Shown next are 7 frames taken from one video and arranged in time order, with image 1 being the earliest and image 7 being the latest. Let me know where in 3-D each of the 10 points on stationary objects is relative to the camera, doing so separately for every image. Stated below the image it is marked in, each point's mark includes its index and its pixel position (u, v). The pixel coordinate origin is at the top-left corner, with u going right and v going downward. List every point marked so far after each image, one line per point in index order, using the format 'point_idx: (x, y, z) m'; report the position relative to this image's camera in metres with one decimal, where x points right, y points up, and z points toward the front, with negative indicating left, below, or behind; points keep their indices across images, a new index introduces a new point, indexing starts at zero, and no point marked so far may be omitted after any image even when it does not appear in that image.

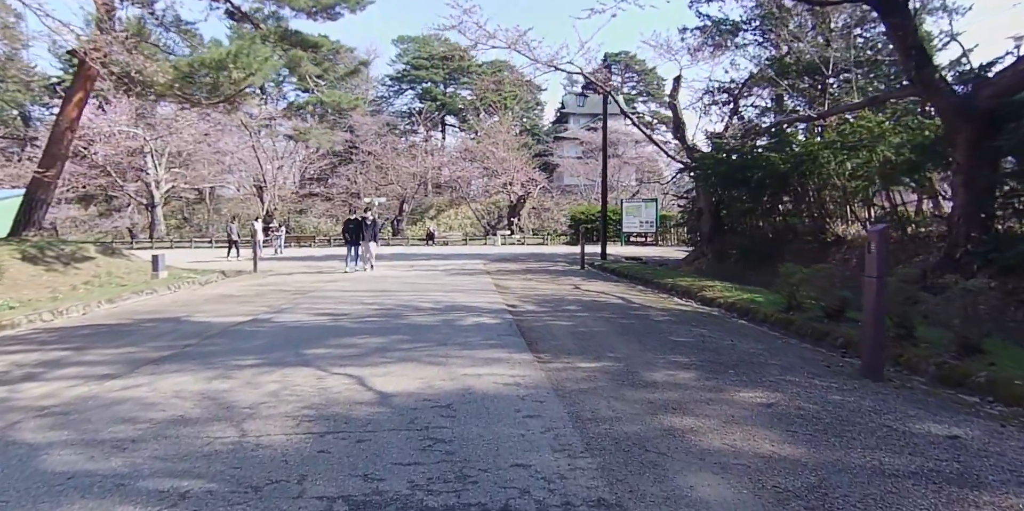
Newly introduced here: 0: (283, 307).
0: (-3.2, -0.7, +10.2) m
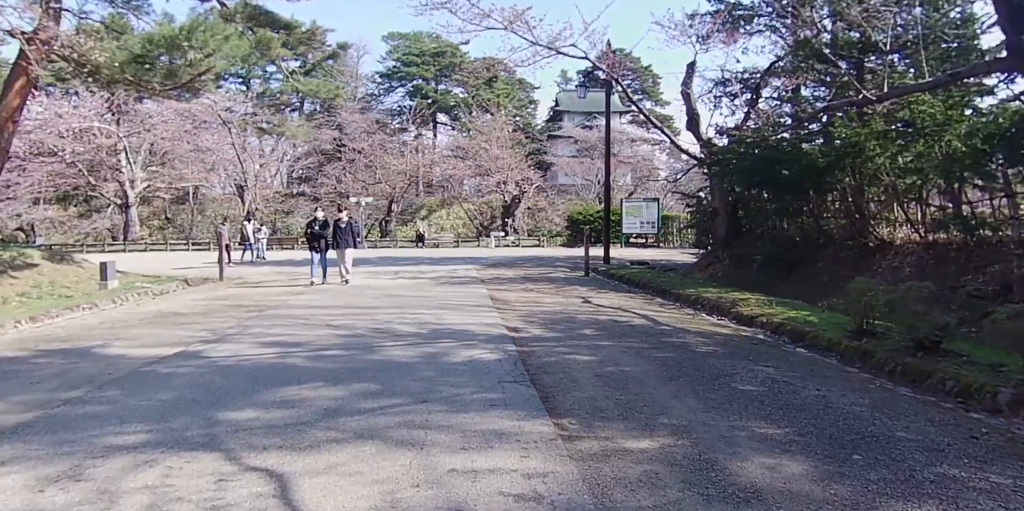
0: (-3.2, -0.9, +8.2) m
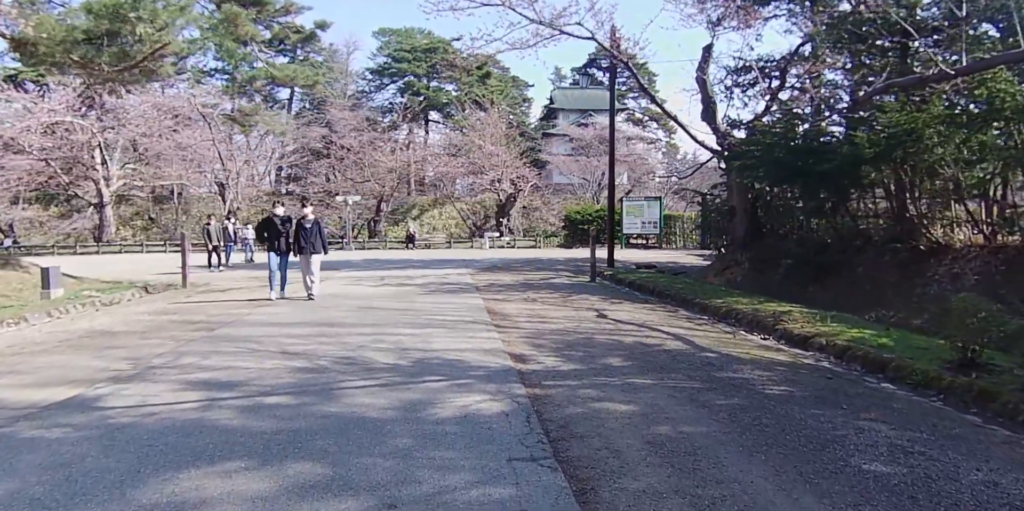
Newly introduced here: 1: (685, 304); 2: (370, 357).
0: (-3.2, -1.0, +6.3) m
1: (+2.8, -0.8, +11.7) m
2: (-1.3, -0.9, +6.6) m
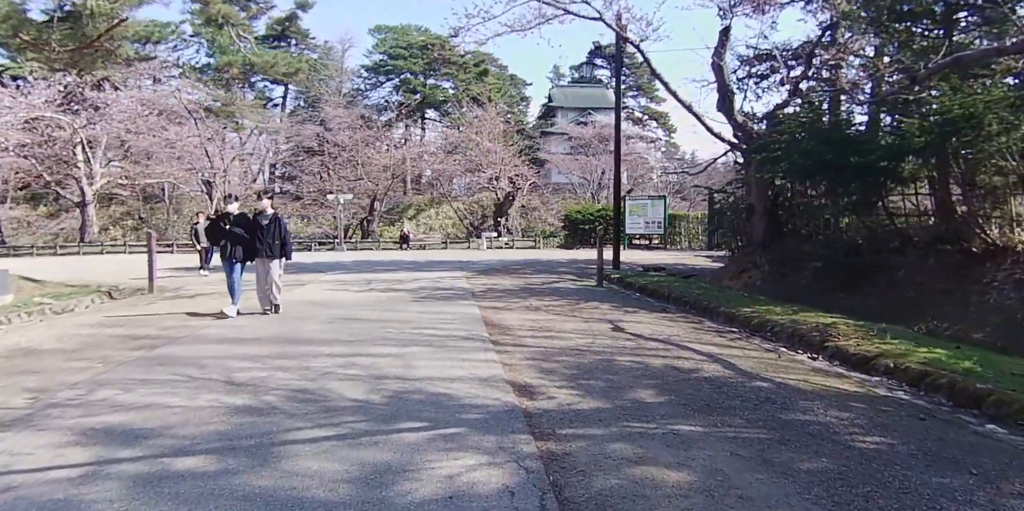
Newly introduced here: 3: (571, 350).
0: (-3.1, -1.0, +4.9) m
1: (+2.8, -0.8, +10.3) m
2: (-1.3, -1.0, +5.2) m
3: (+0.5, -0.9, +6.8) m
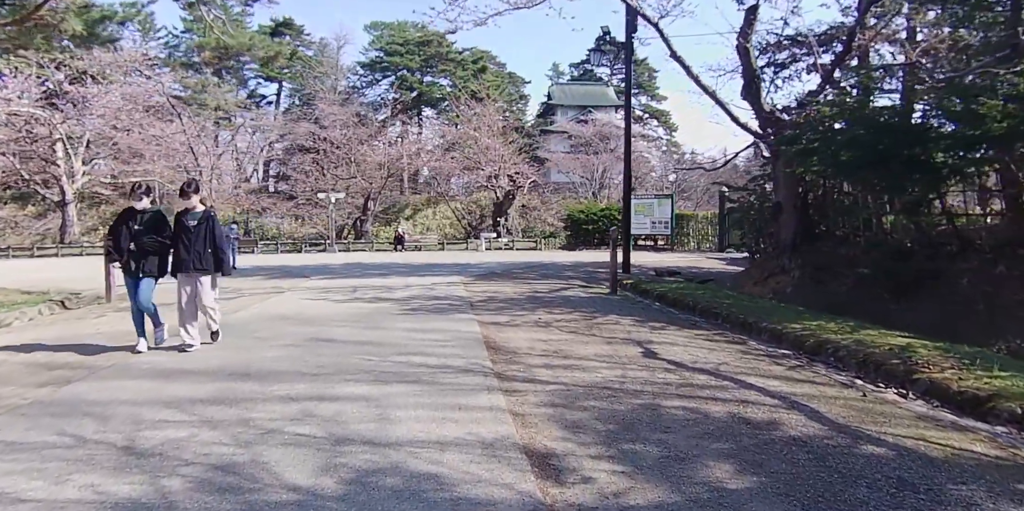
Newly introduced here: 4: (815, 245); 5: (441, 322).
0: (-3.0, -1.1, +3.4) m
1: (+2.9, -0.9, +8.8) m
2: (-1.2, -1.0, +3.6) m
3: (+0.6, -1.0, +5.2) m
4: (+6.1, +0.2, +14.4) m
5: (-0.9, -0.8, +8.8) m
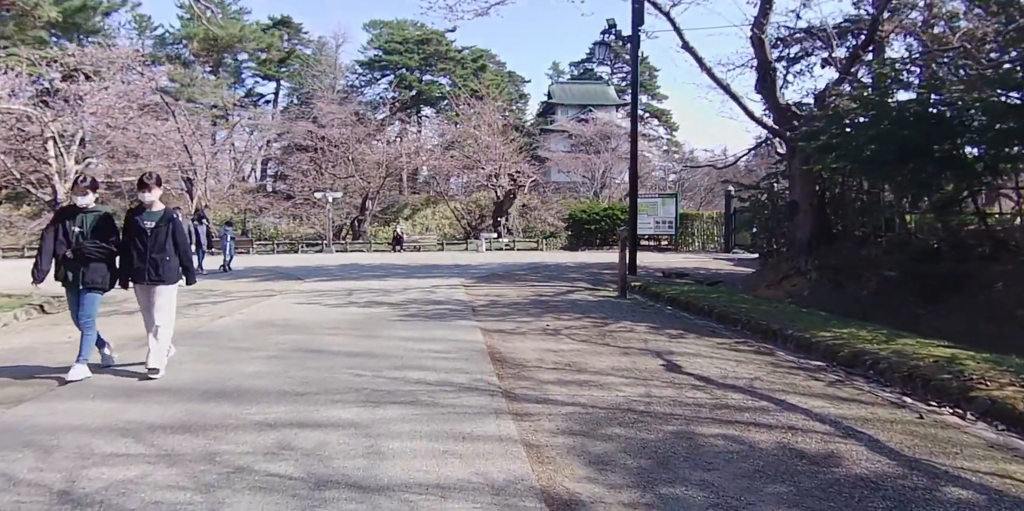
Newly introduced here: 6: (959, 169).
0: (-3.0, -1.1, +2.7) m
1: (+2.9, -0.9, +8.1) m
2: (-1.1, -1.1, +2.9) m
3: (+0.7, -1.0, +4.6) m
4: (+6.1, +0.2, +13.8) m
5: (-0.8, -0.8, +8.1) m
6: (+6.1, +1.2, +9.6) m
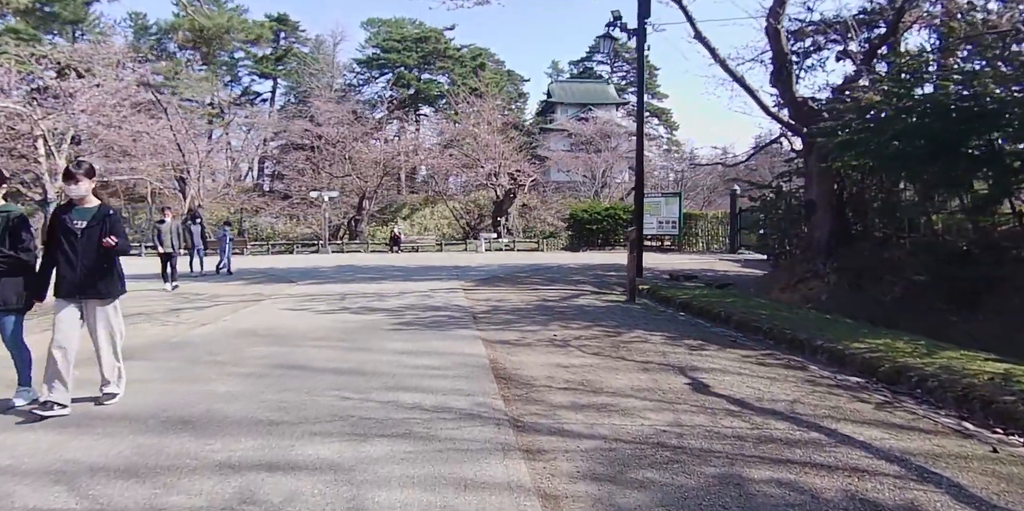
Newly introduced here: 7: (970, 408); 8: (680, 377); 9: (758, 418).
0: (-2.9, -1.2, +2.0) m
1: (+3.0, -1.0, +7.4) m
2: (-1.1, -1.1, +2.3) m
3: (+0.7, -1.0, +3.9) m
4: (+6.1, +0.2, +13.1) m
5: (-0.7, -0.9, +7.4) m
6: (+6.1, +1.2, +9.0) m
7: (+3.3, -1.1, +5.3) m
8: (+1.3, -1.0, +5.7) m
9: (+1.6, -1.0, +4.6) m
